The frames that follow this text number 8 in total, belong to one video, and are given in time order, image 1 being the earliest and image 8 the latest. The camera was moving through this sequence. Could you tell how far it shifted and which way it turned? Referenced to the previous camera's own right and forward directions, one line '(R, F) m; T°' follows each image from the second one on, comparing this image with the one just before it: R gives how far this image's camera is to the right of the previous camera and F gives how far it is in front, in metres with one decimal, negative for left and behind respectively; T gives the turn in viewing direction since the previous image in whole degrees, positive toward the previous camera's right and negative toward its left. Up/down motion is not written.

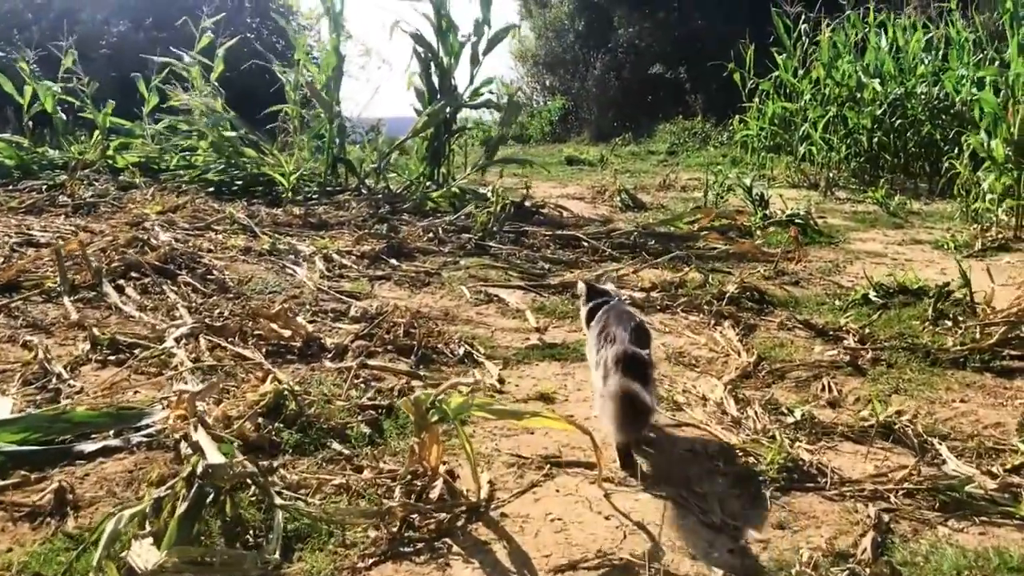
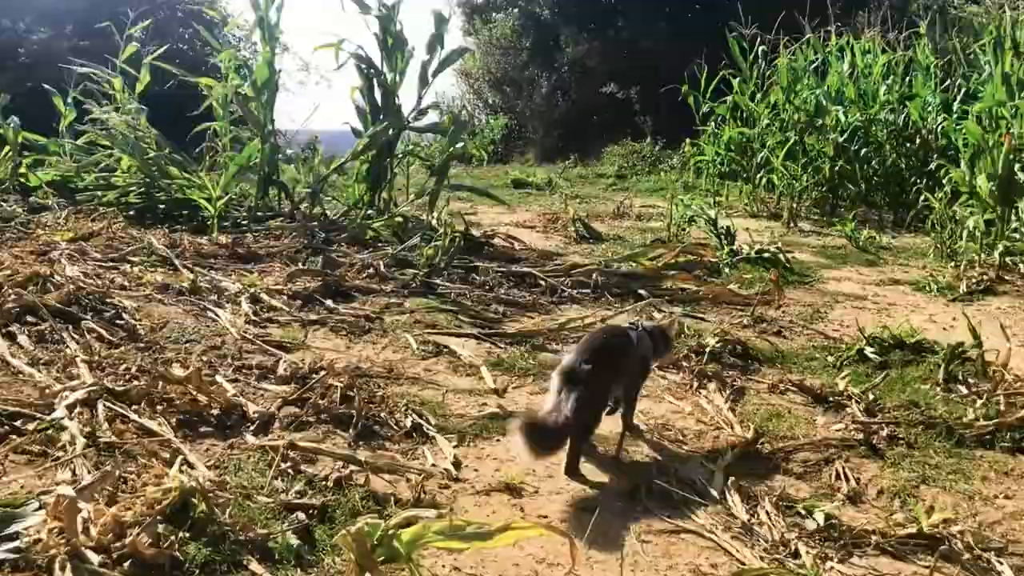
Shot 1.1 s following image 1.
(-0.1, +0.5) m; +4°
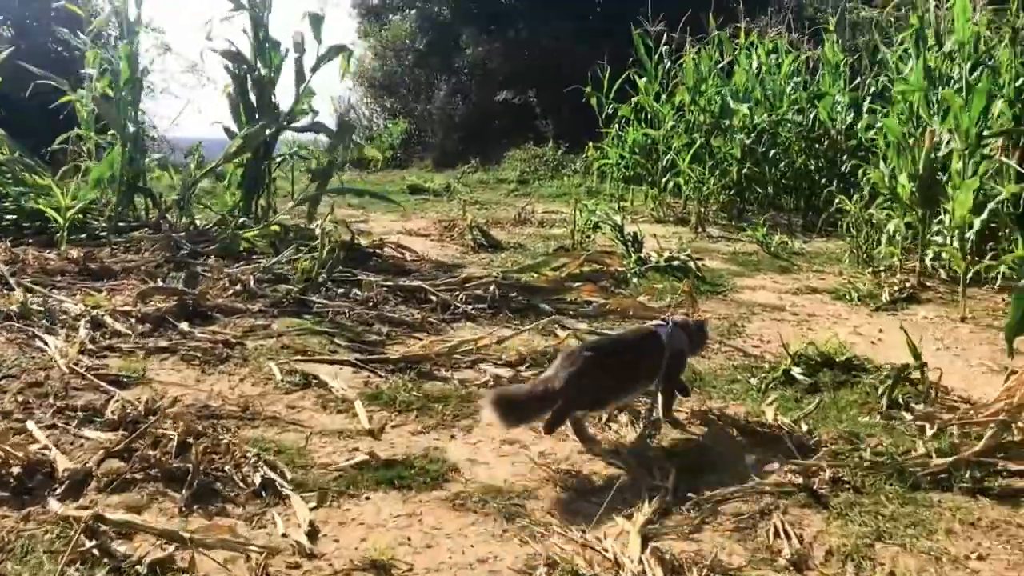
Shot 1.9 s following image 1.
(+0.1, +0.5) m; +5°
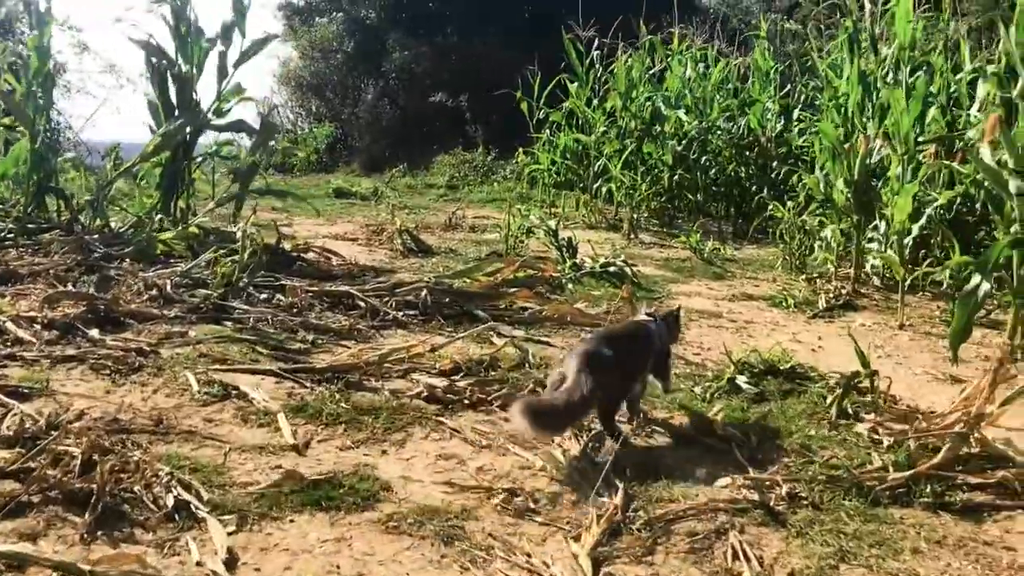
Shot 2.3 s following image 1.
(0.0, +0.2) m; +4°
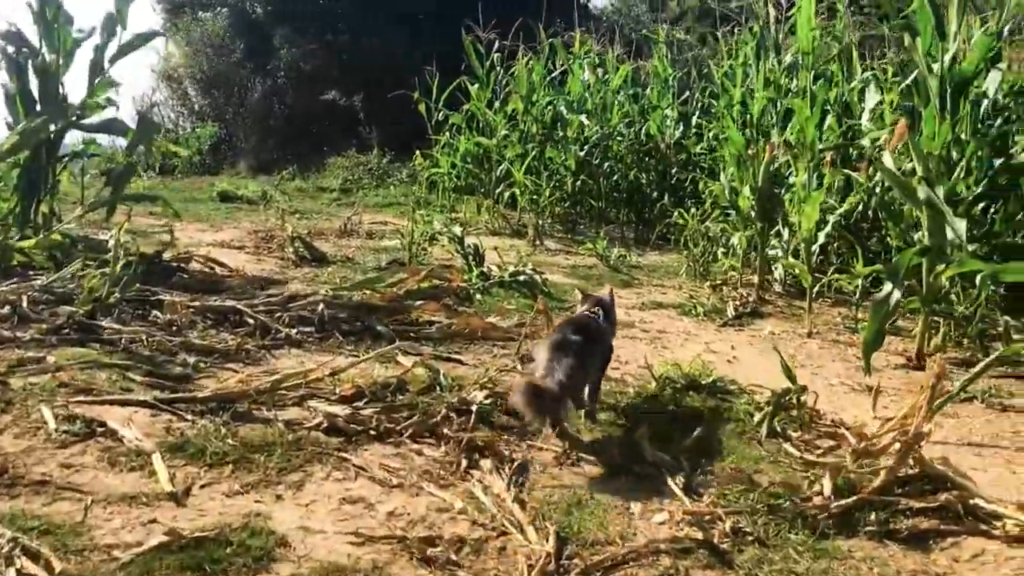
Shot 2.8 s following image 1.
(-0.1, +0.3) m; +6°
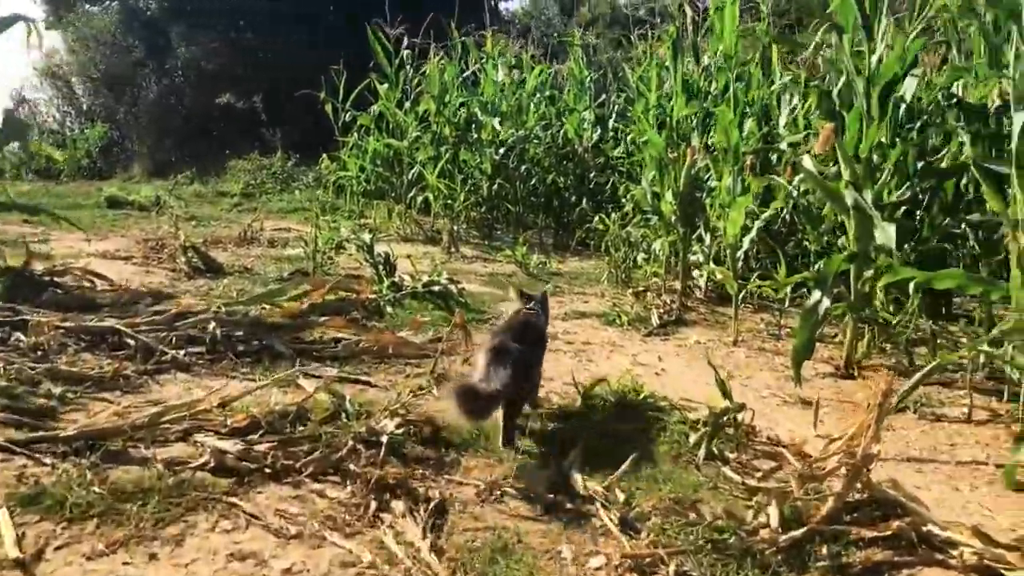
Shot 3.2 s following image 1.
(0.0, +0.3) m; +5°
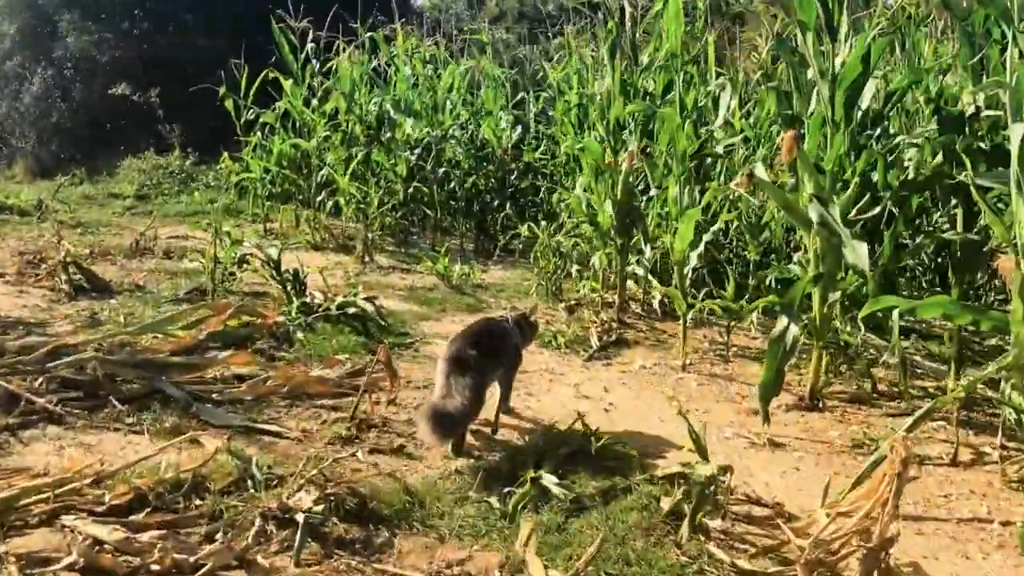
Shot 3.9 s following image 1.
(-0.1, +0.4) m; +5°
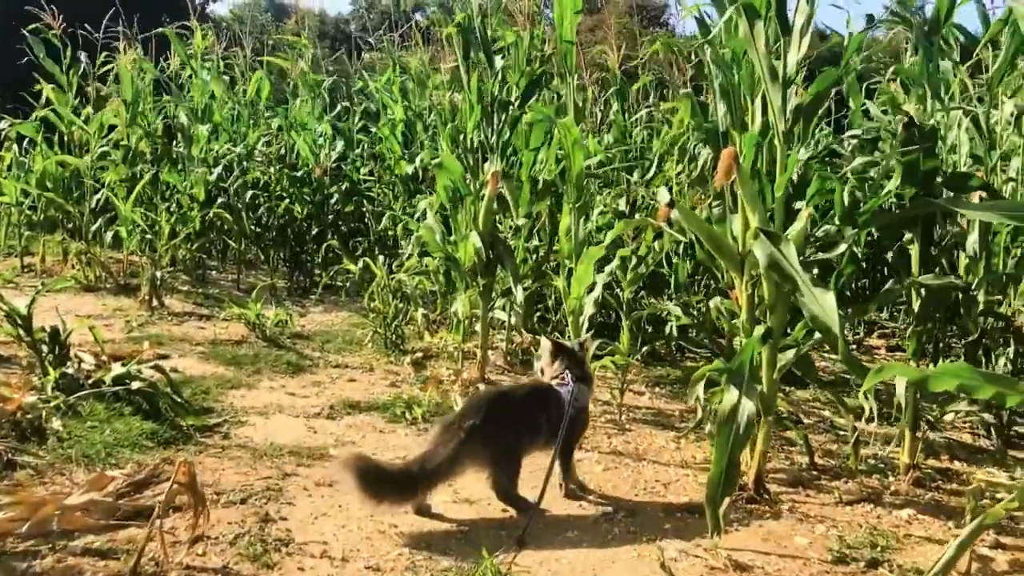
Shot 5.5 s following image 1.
(-0.1, +0.9) m; +11°
